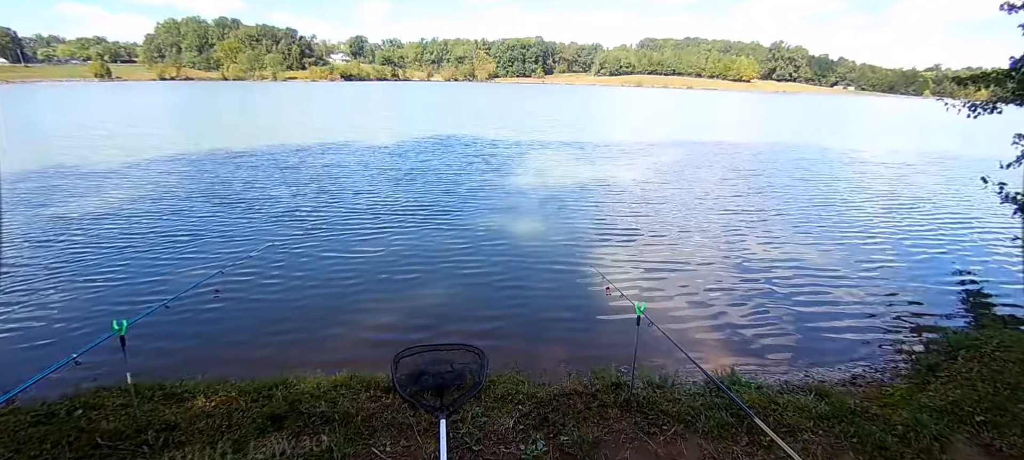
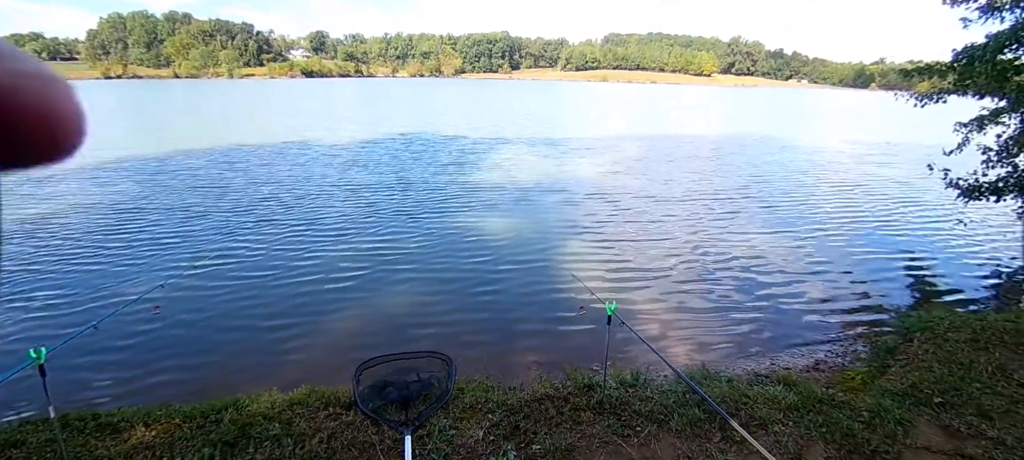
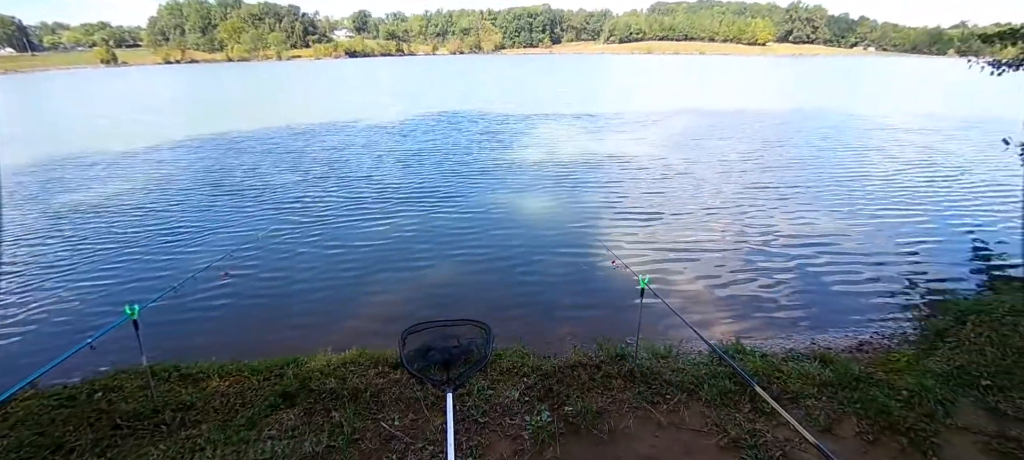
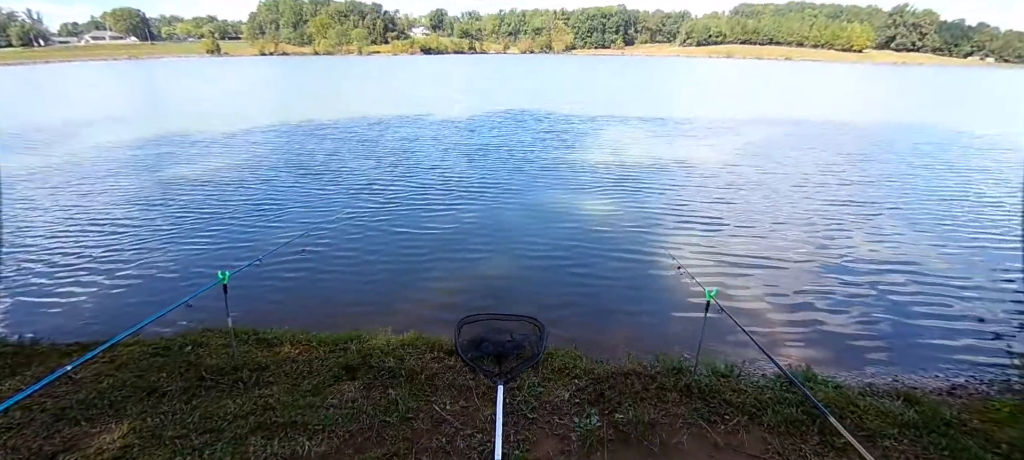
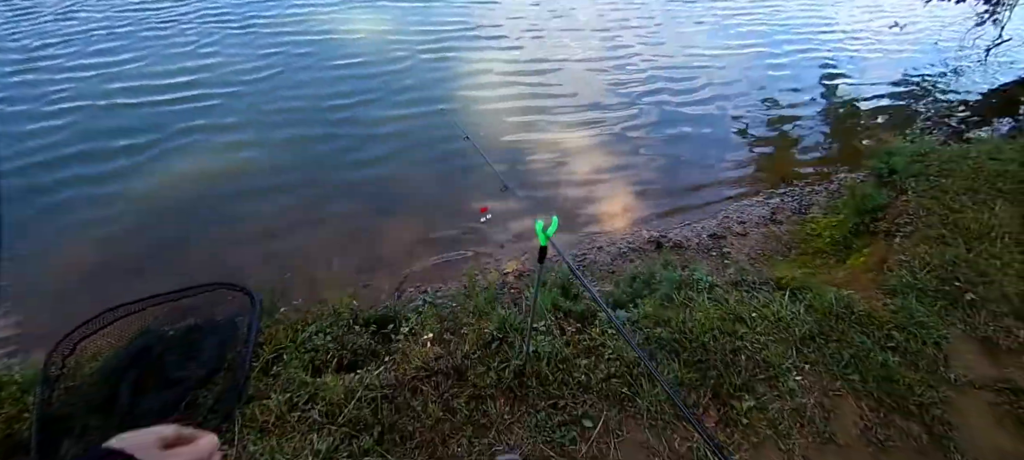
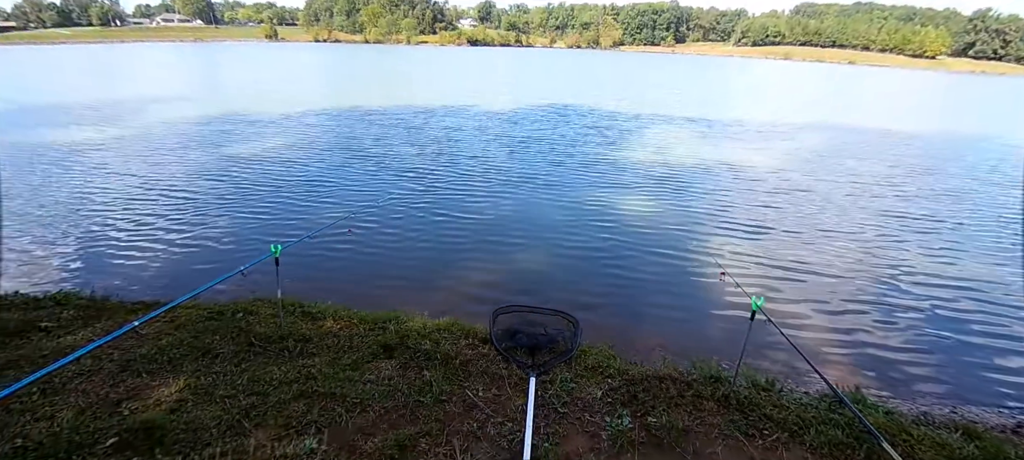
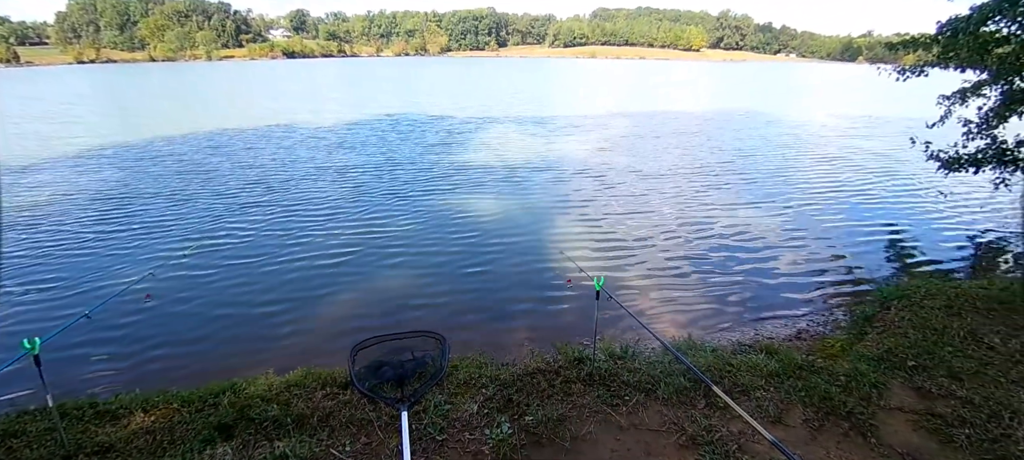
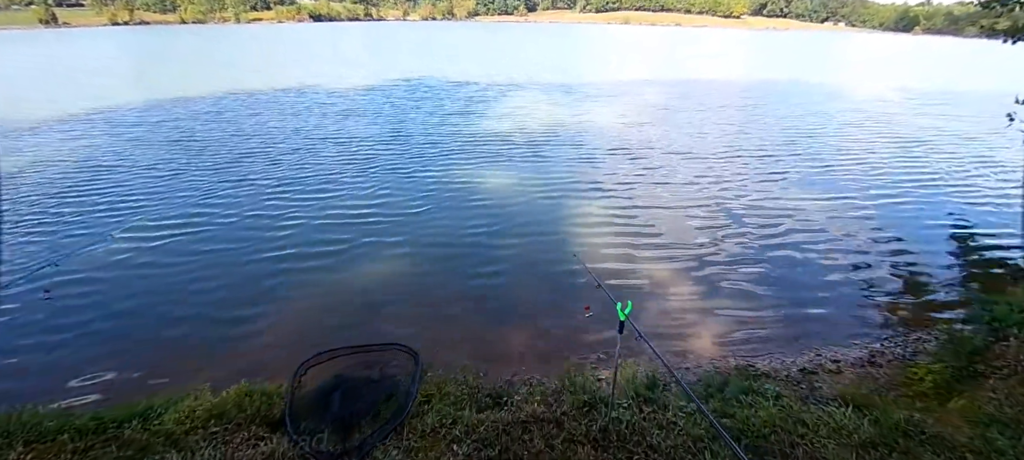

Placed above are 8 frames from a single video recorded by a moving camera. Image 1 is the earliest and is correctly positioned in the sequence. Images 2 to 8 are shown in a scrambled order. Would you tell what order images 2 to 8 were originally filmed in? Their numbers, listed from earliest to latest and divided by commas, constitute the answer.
6, 4, 3, 7, 2, 8, 5
